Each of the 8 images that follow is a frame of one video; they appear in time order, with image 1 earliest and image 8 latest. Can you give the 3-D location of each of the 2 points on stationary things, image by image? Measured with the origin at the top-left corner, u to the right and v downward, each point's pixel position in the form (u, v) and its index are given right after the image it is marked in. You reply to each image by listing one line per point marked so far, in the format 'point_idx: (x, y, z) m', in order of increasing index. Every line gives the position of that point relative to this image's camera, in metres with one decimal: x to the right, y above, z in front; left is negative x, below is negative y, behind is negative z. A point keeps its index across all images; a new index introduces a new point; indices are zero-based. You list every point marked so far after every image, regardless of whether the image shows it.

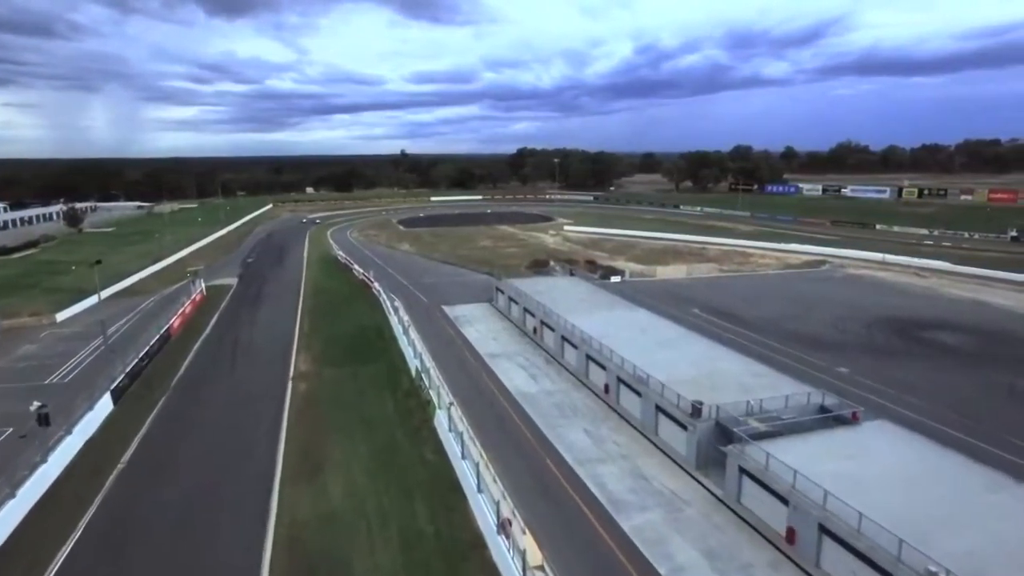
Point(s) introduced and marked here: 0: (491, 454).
0: (-0.6, -4.9, +18.5) m
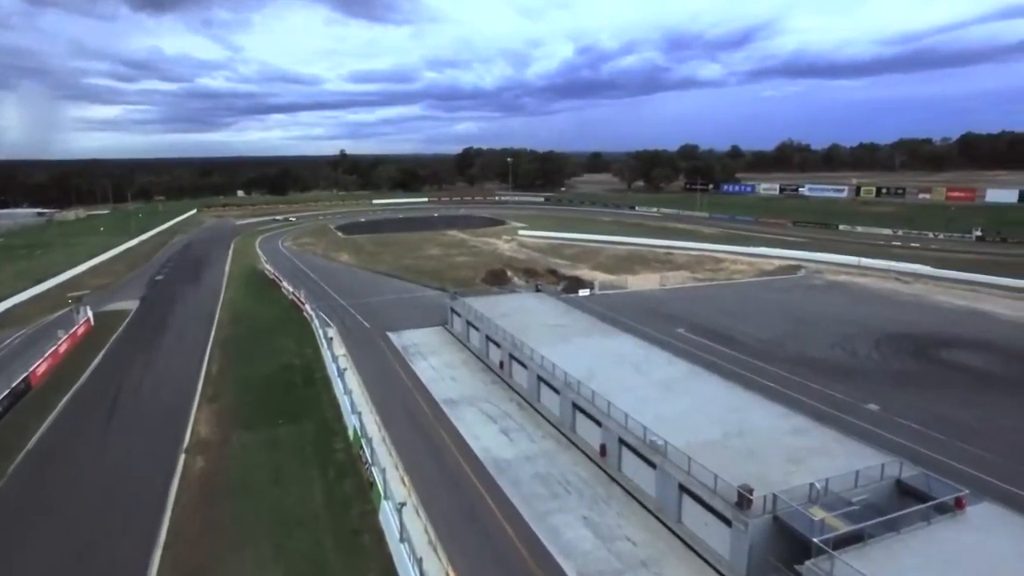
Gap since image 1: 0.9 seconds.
0: (-1.1, -6.0, +13.2) m
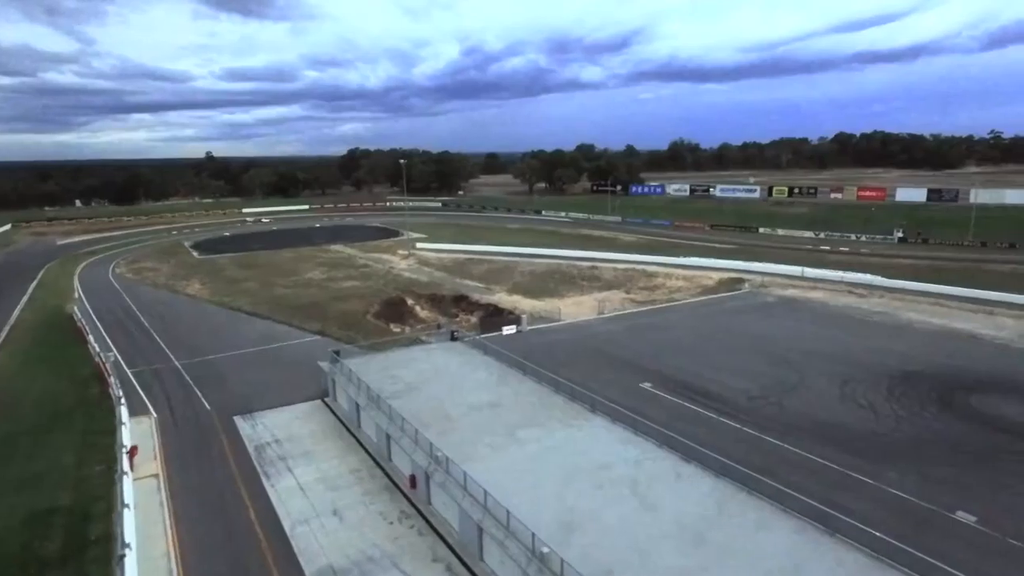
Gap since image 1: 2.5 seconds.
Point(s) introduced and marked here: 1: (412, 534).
0: (-1.1, -7.8, +4.4) m
1: (-2.3, -5.6, +14.2) m
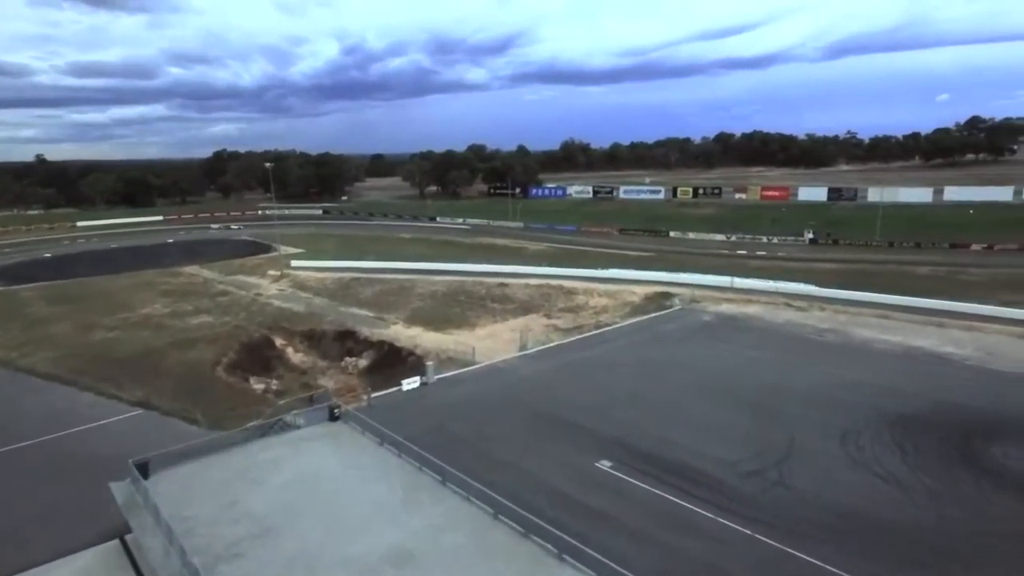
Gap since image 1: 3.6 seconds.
0: (-0.1, -9.2, -2.4) m
1: (-3.0, -7.2, +7.0) m
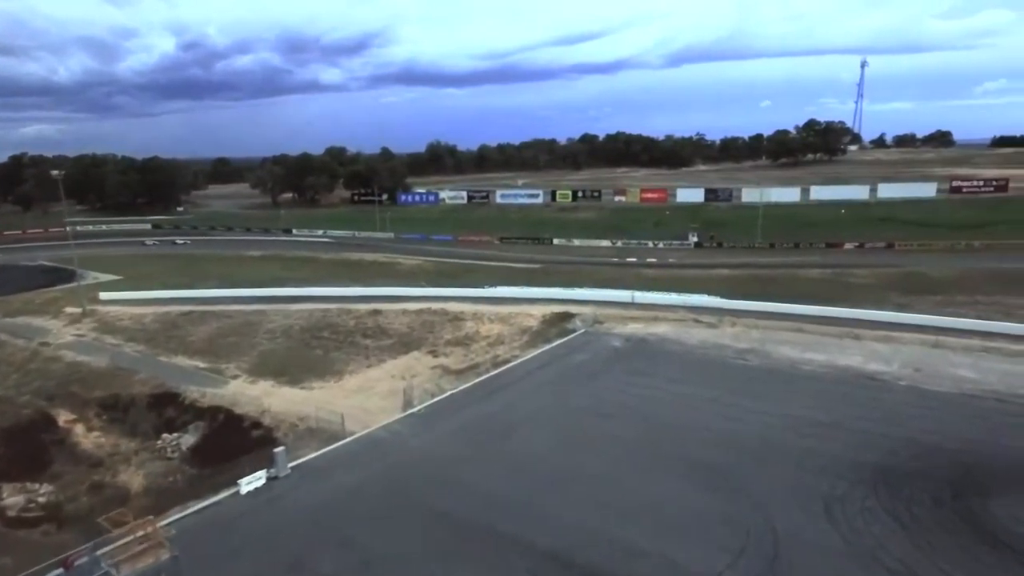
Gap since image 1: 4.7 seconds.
0: (+2.3, -10.4, -8.0) m
1: (-2.6, -8.5, +0.7) m
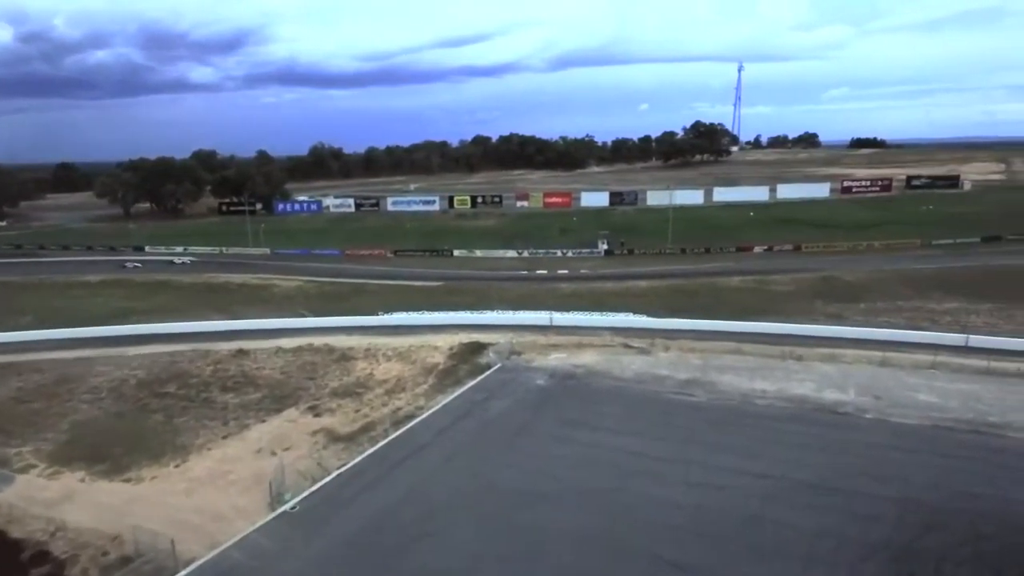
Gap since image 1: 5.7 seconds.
0: (+5.1, -11.3, -12.5) m
1: (-1.3, -9.7, -4.7) m
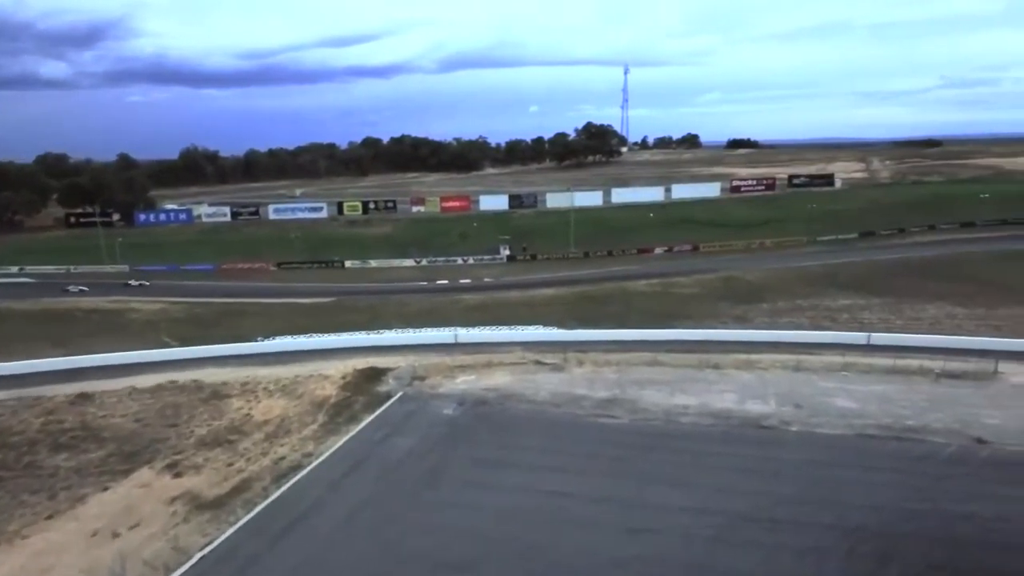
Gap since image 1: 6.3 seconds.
0: (+7.9, -11.5, -14.0) m
1: (+0.3, -10.3, -7.4) m
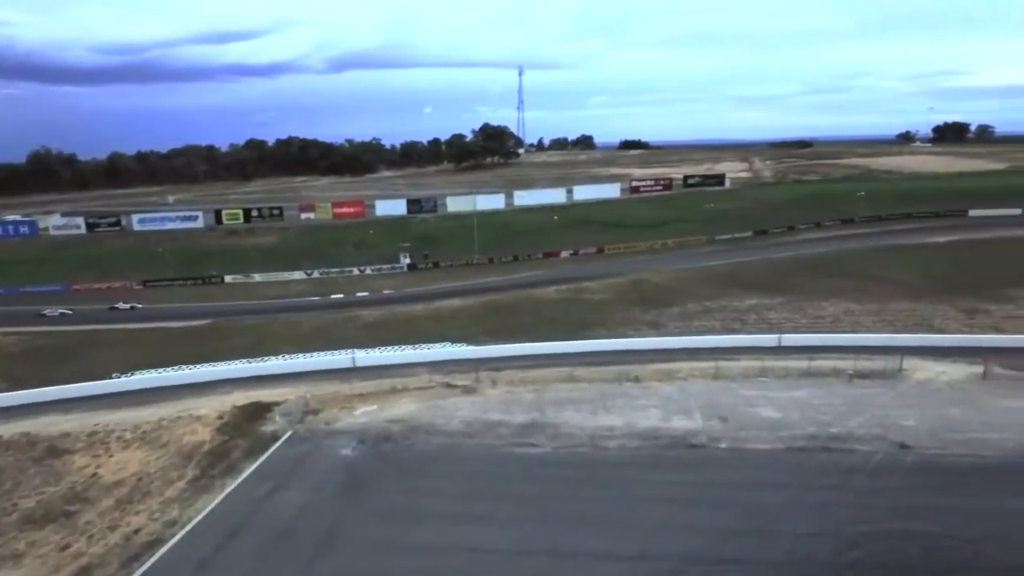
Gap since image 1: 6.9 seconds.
0: (+10.9, -11.6, -14.8) m
1: (+2.3, -10.7, -9.5) m
